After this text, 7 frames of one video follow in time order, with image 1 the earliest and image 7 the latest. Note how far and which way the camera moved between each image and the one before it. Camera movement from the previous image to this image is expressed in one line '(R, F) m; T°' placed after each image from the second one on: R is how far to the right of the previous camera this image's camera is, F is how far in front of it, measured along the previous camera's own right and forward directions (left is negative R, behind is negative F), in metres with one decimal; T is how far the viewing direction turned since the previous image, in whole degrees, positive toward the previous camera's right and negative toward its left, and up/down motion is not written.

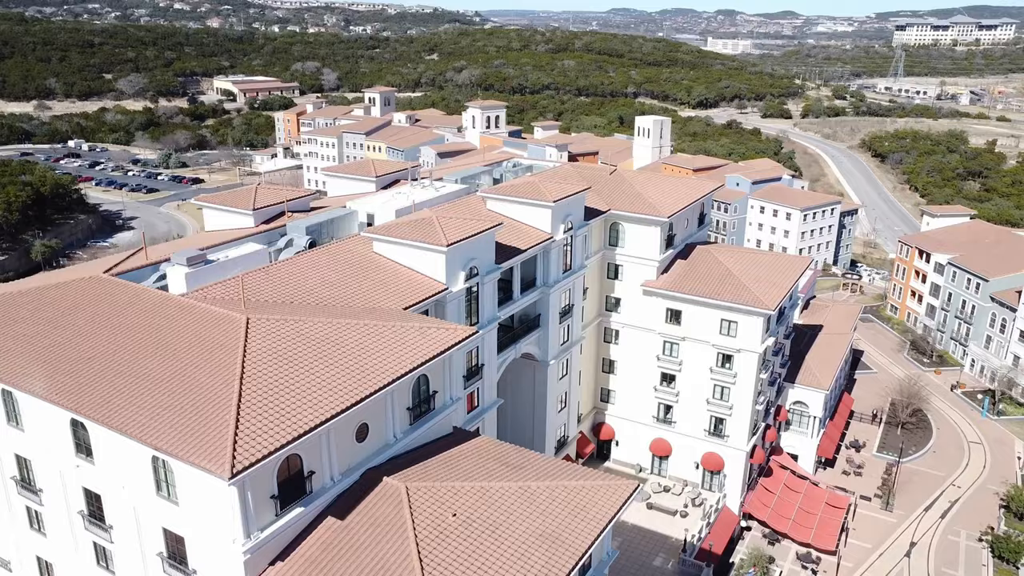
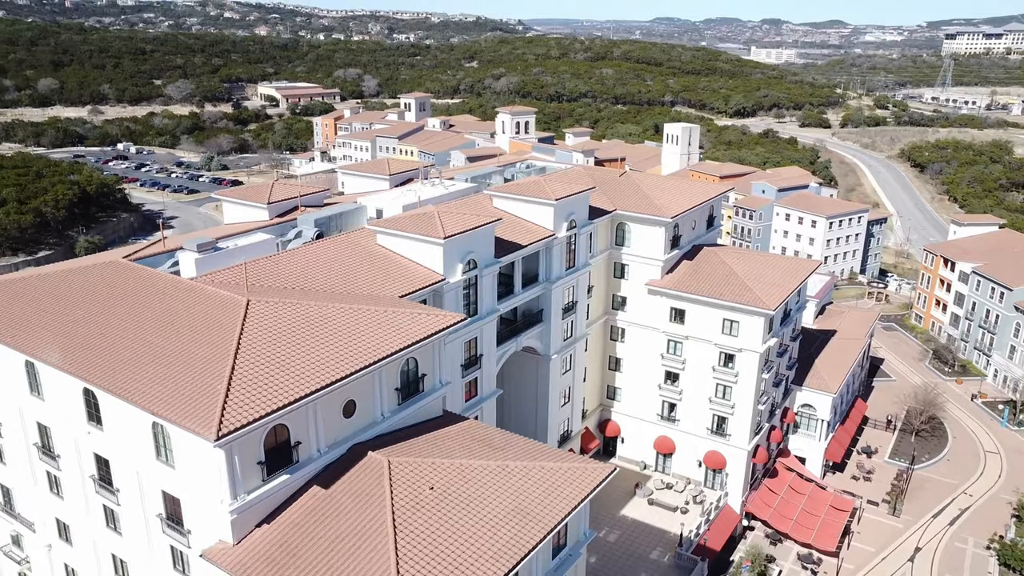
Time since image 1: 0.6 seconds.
(+1.9, -1.2) m; -3°
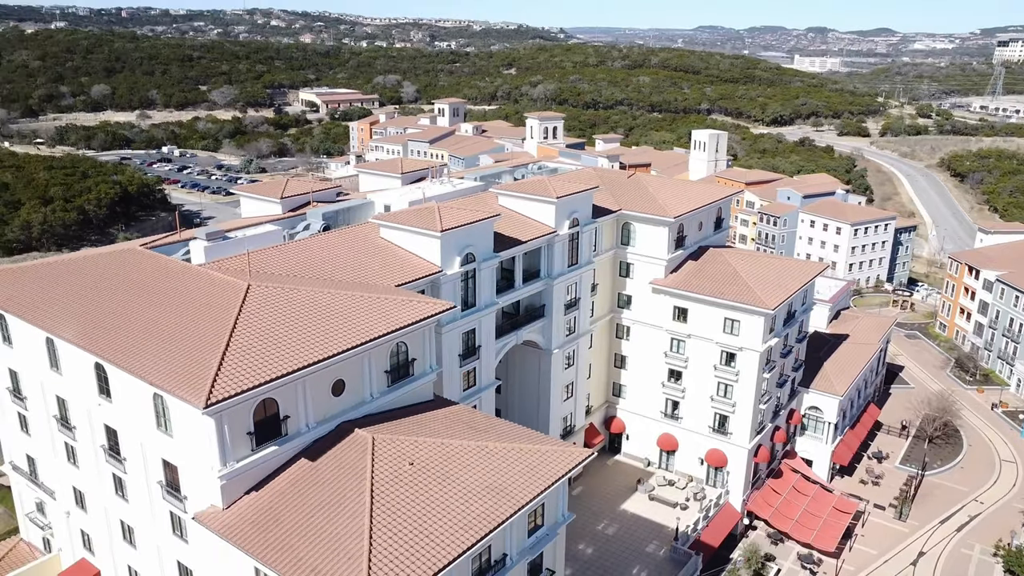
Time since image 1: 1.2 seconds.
(+2.0, -1.2) m; -3°
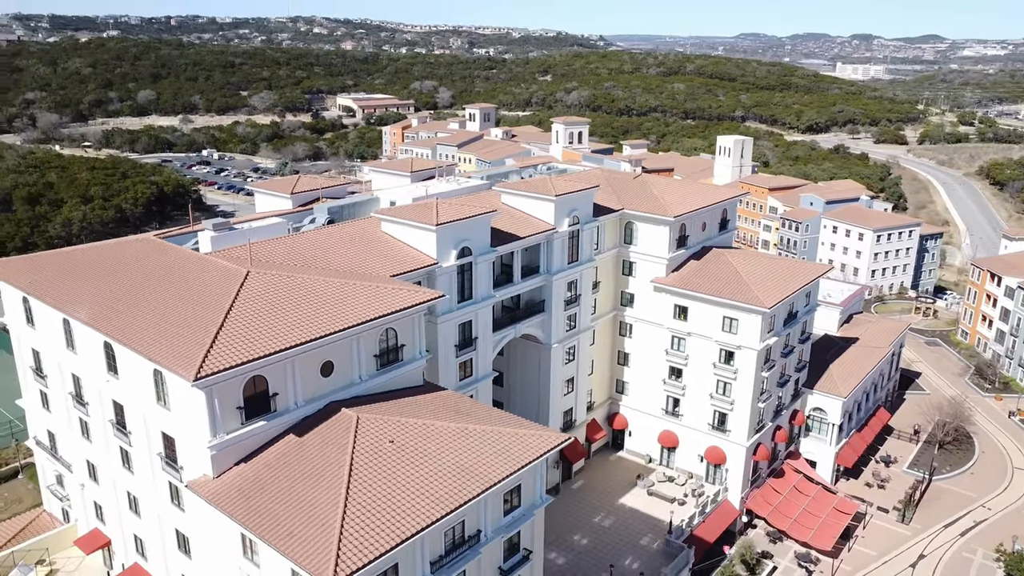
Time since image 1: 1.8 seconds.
(+2.1, -1.2) m; -3°
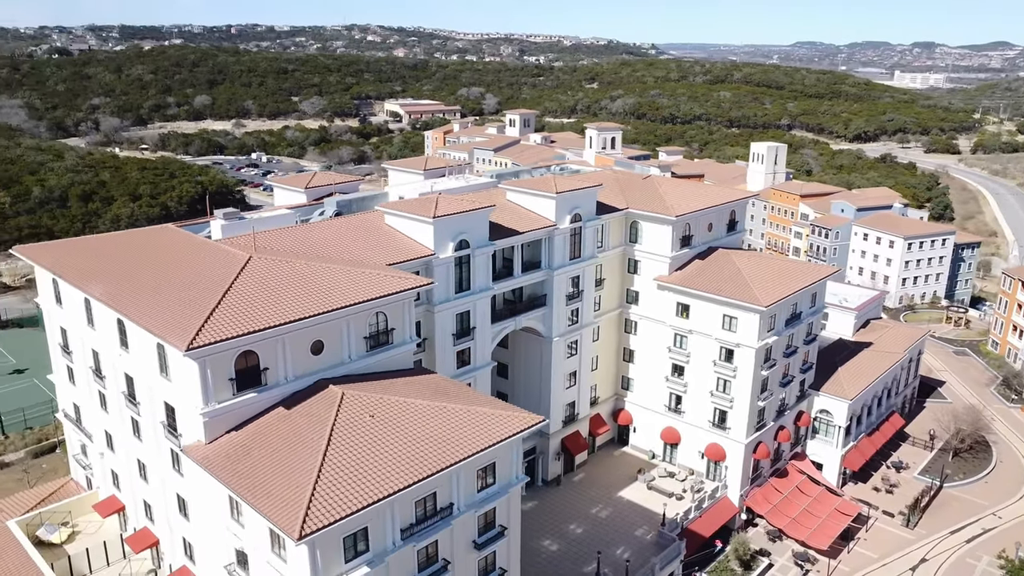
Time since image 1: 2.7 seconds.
(+2.7, -1.4) m; -4°
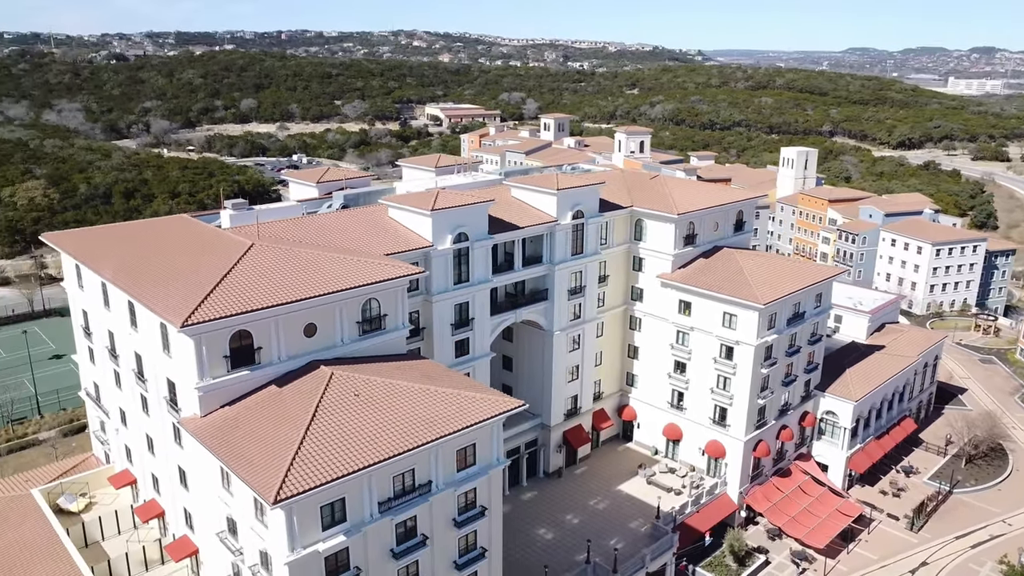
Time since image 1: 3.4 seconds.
(+2.4, -1.1) m; -3°
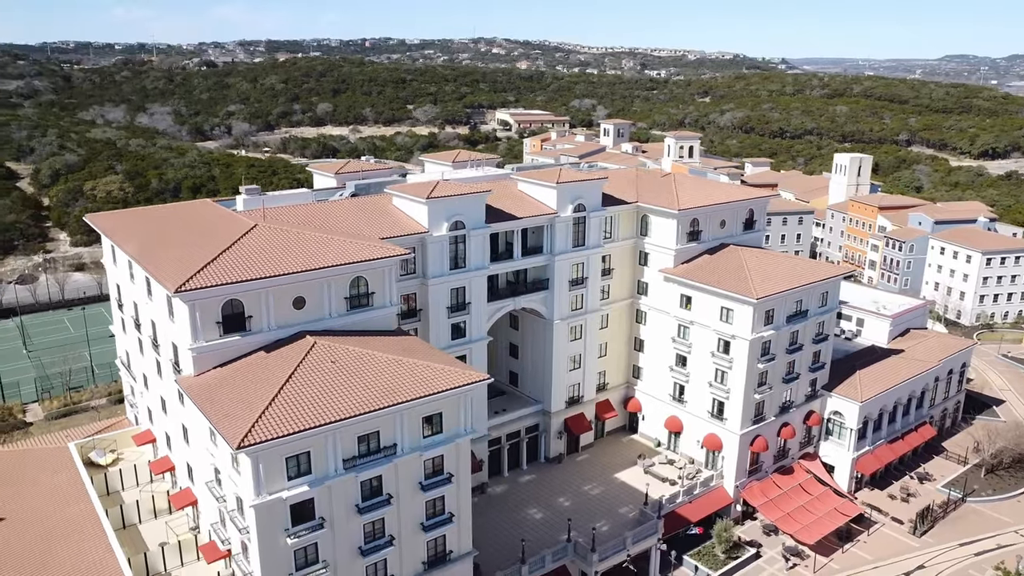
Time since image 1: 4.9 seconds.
(+4.6, -1.8) m; -6°
